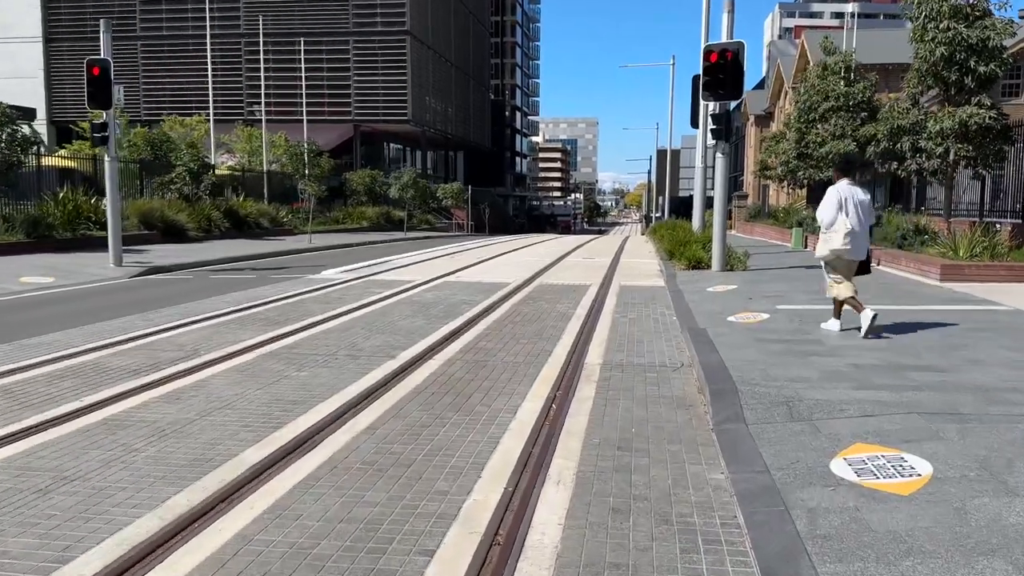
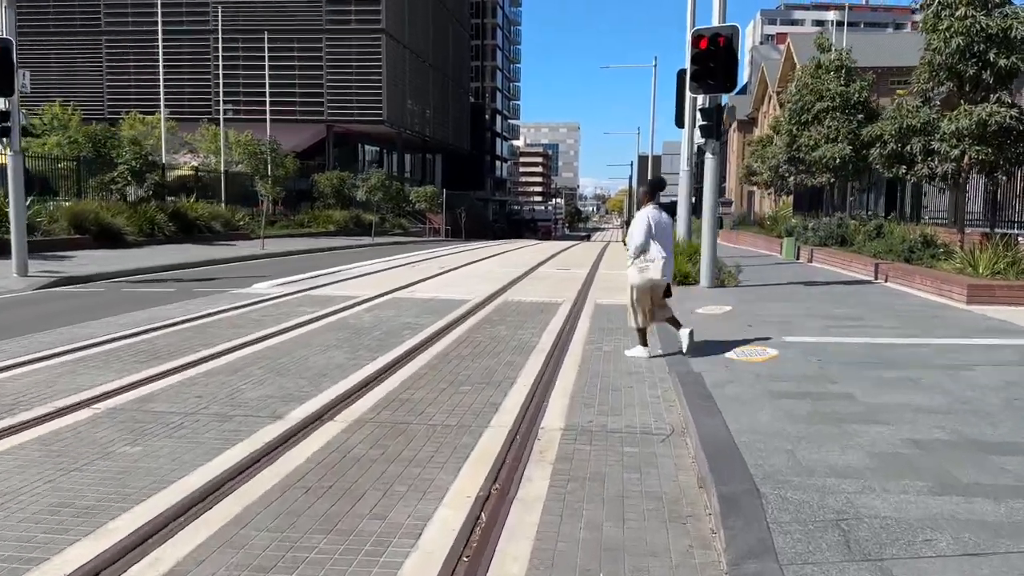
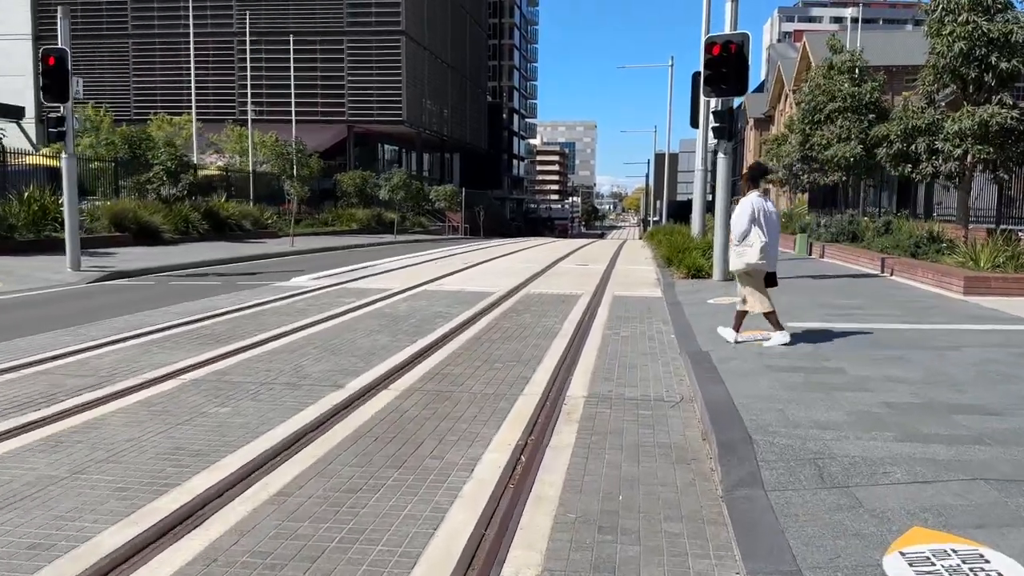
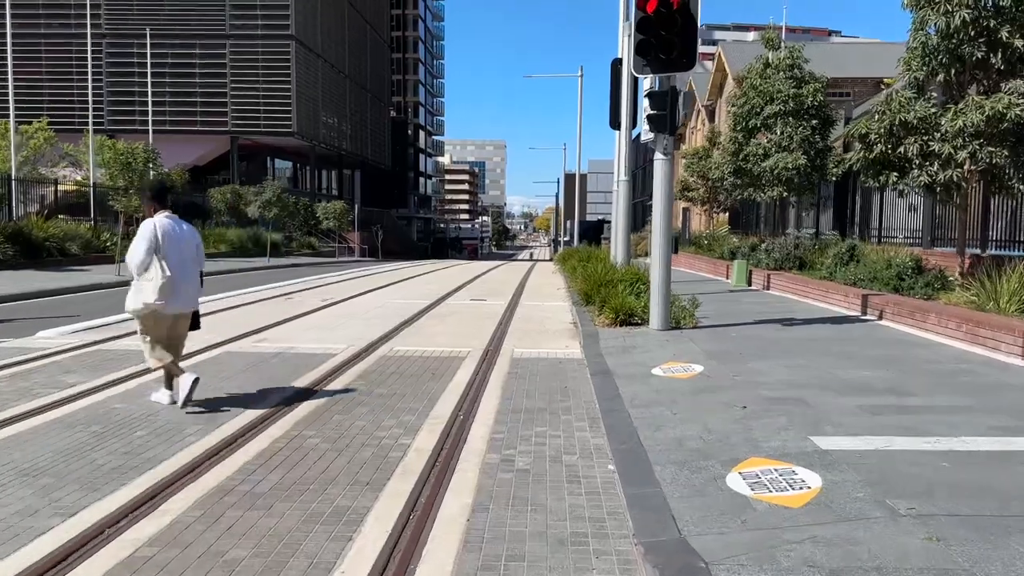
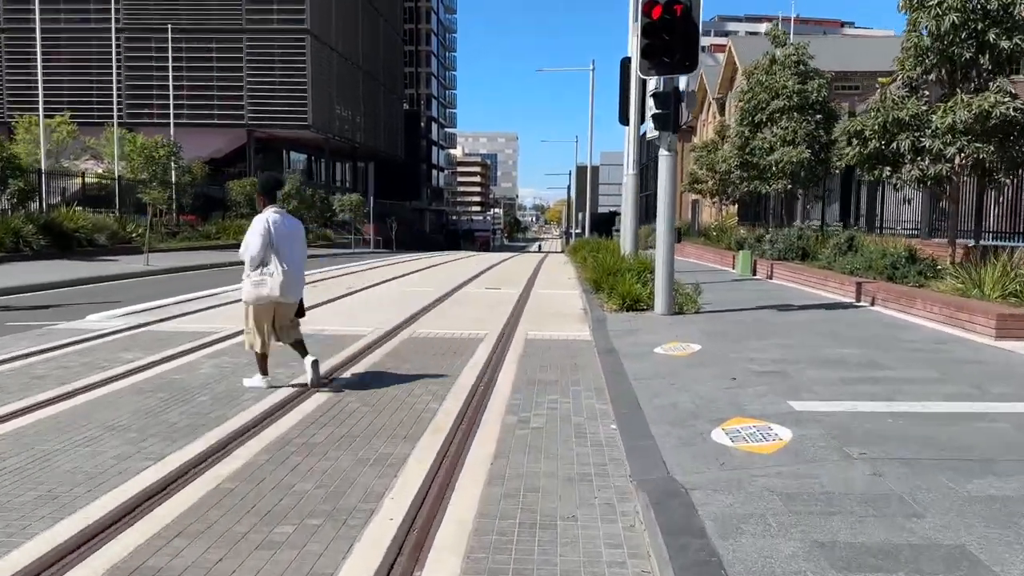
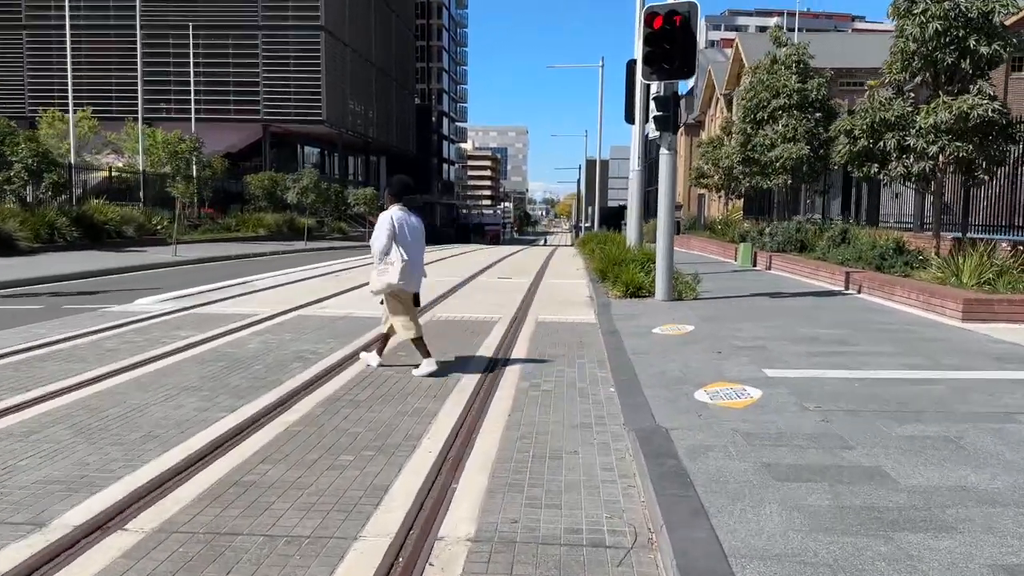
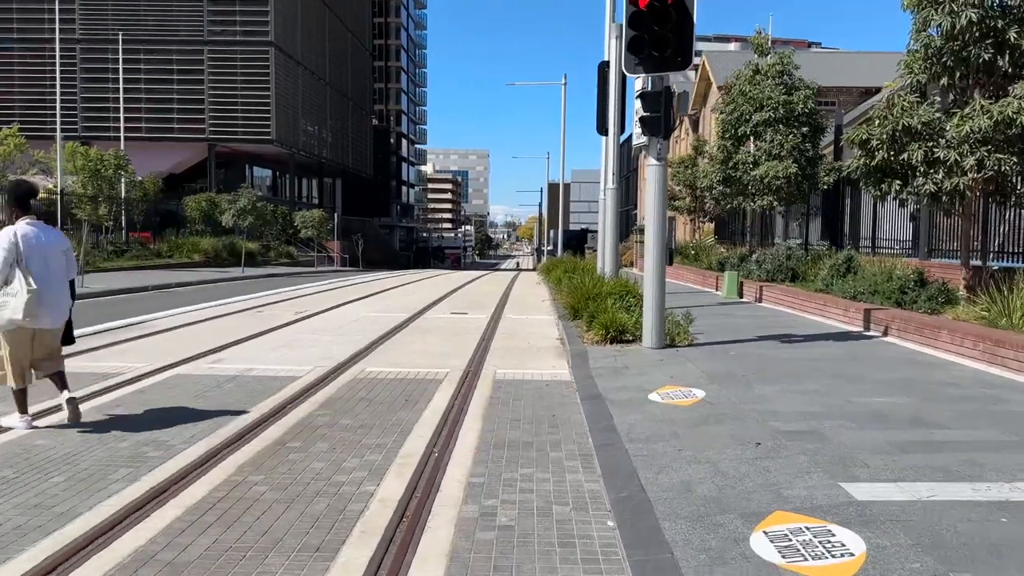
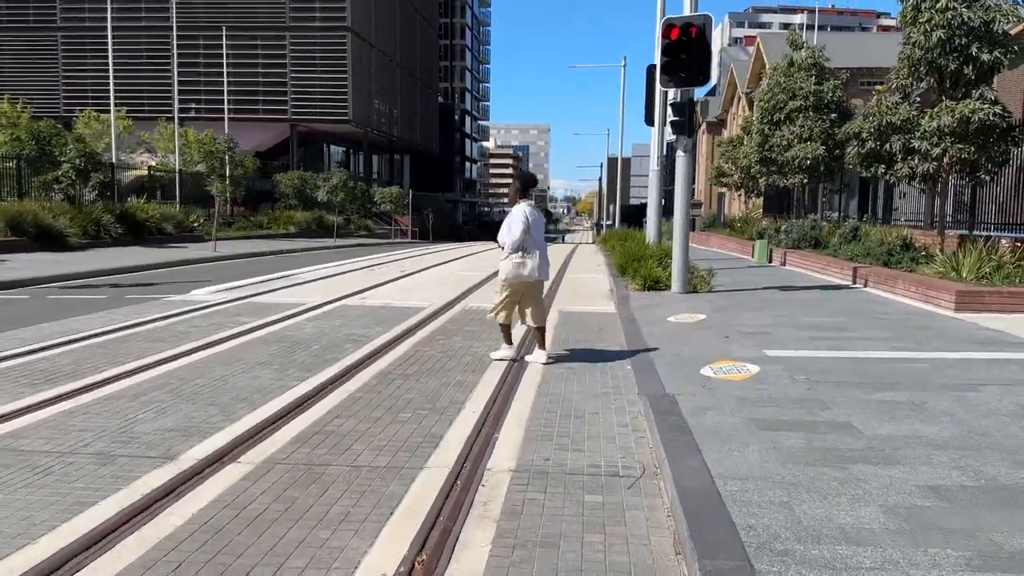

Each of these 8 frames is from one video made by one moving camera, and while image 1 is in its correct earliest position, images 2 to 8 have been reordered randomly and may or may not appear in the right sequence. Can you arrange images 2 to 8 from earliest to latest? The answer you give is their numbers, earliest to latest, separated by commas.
3, 2, 8, 6, 5, 4, 7
